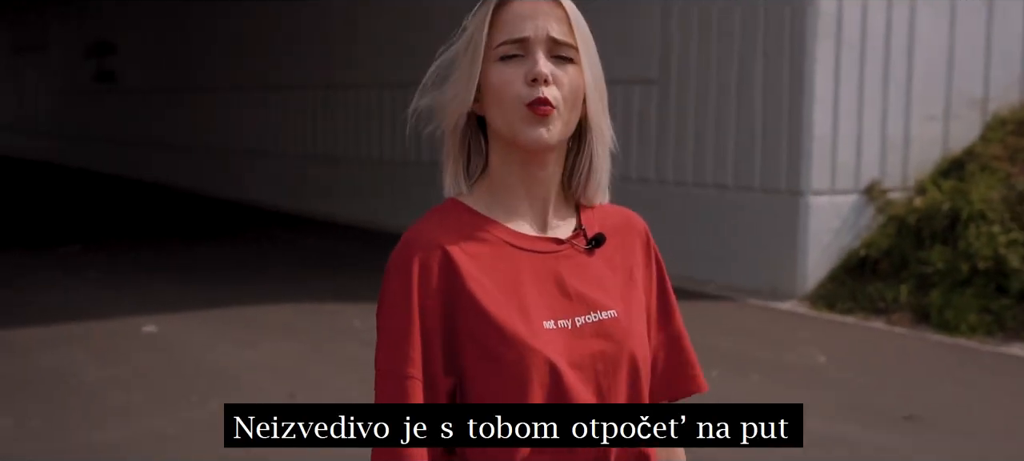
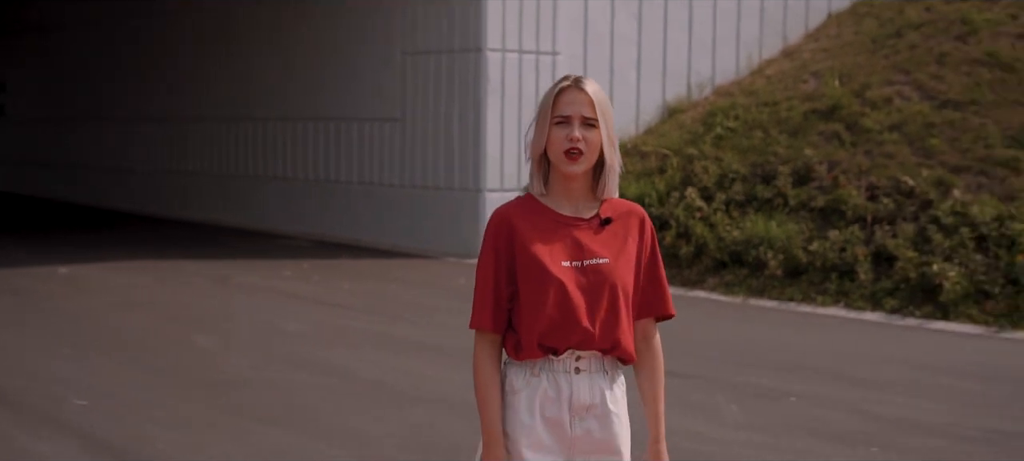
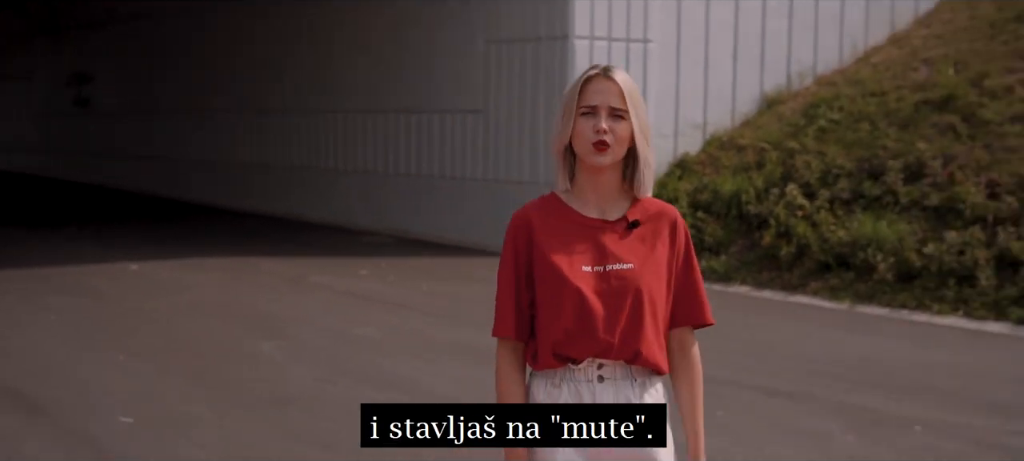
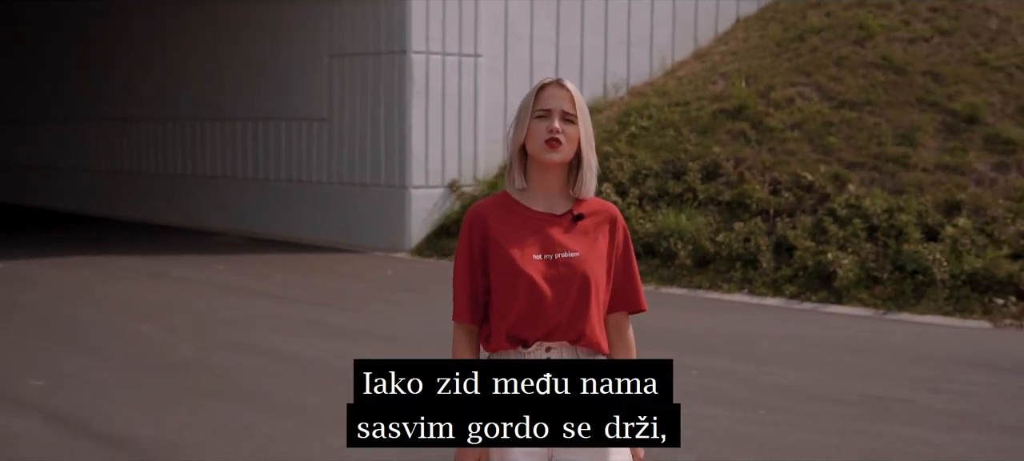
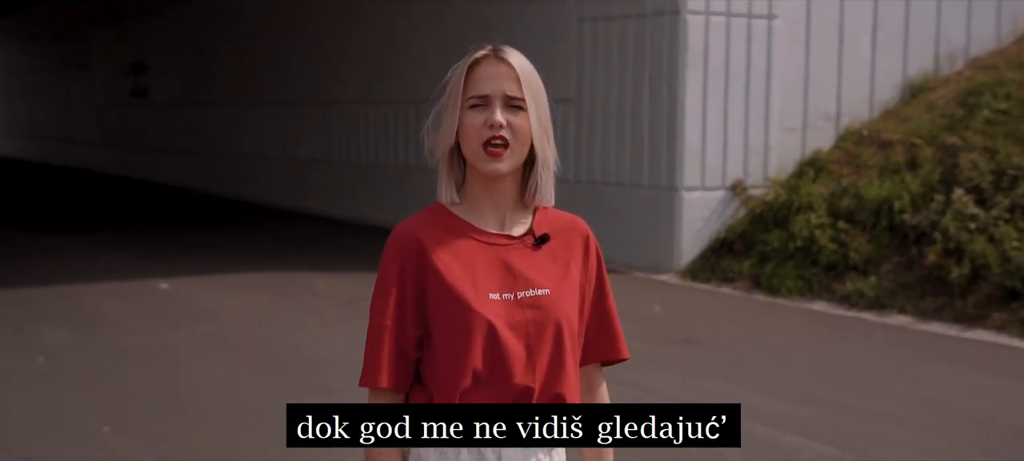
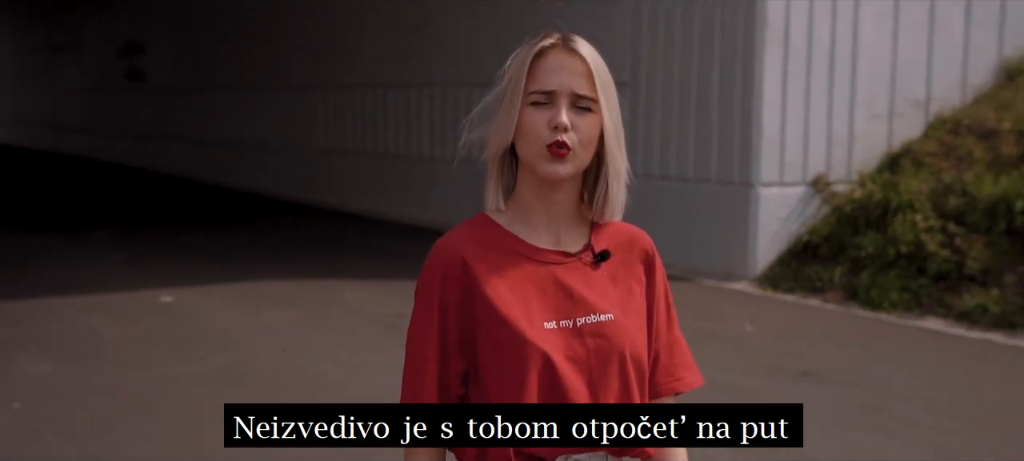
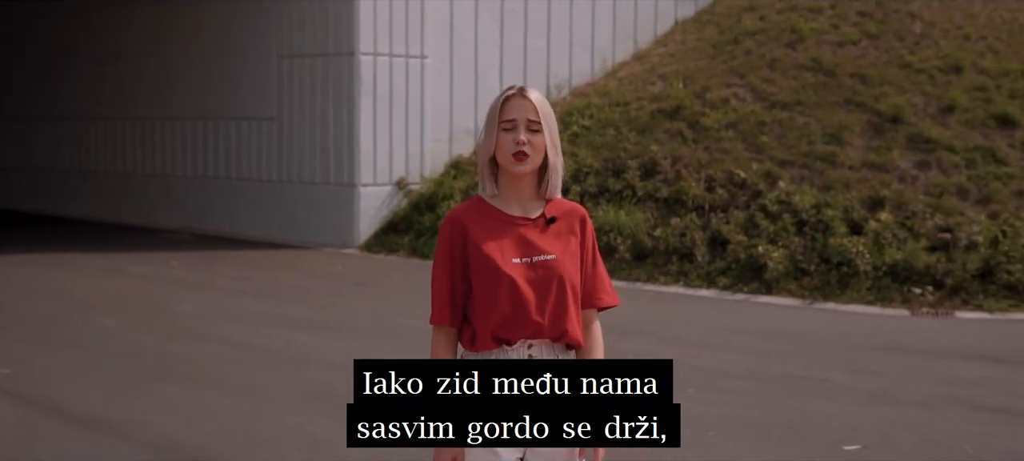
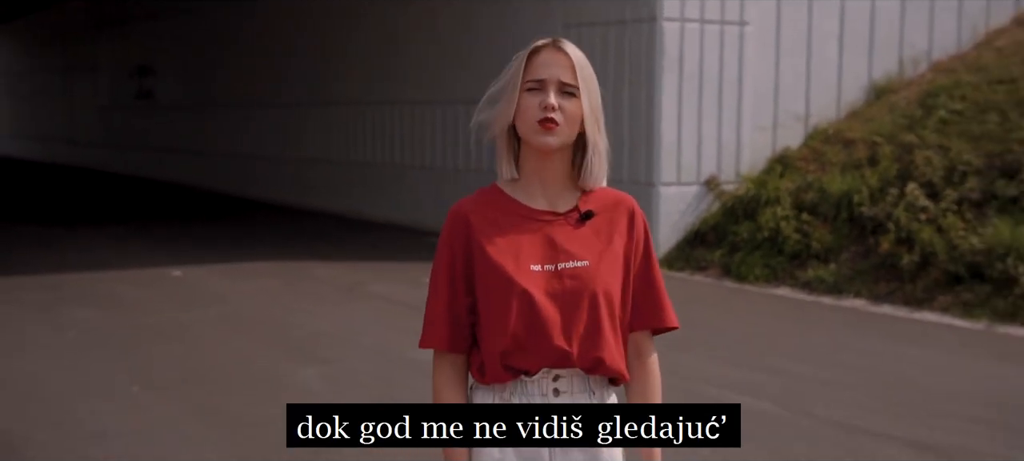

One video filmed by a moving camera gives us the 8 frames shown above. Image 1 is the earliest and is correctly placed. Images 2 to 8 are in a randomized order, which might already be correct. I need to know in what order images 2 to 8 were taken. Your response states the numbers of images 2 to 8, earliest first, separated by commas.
6, 5, 8, 3, 2, 4, 7
